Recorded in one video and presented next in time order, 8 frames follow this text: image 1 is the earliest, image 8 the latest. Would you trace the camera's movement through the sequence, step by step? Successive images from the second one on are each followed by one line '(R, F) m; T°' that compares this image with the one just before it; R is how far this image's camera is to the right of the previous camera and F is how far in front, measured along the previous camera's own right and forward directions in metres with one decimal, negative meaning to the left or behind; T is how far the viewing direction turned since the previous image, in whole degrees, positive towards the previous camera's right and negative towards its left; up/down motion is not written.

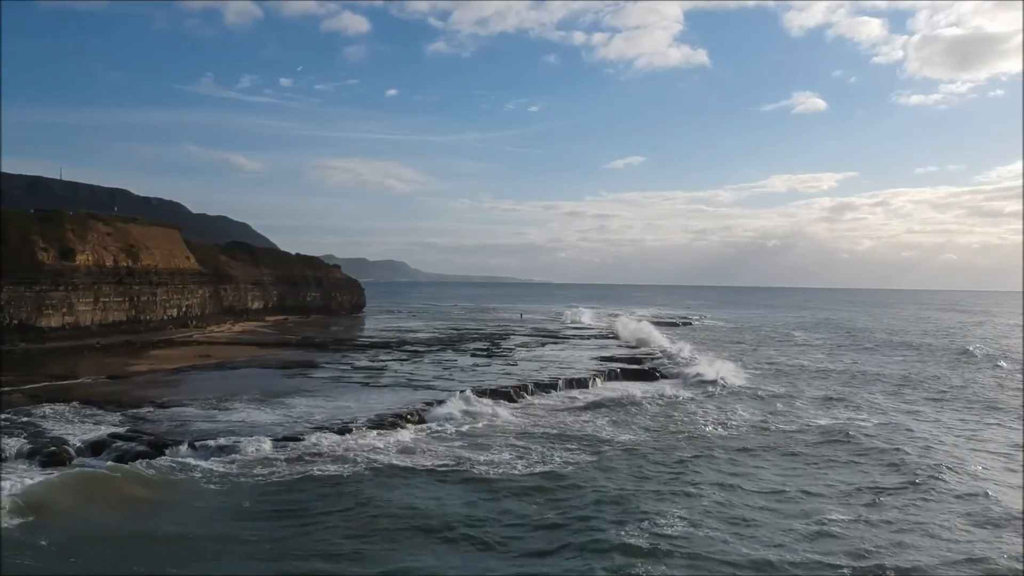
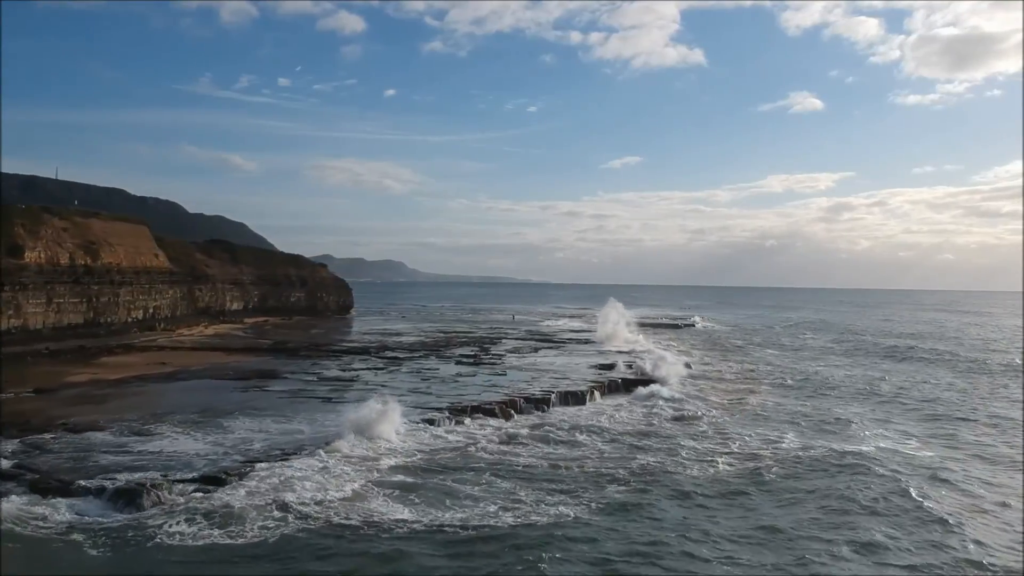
(+0.3, +3.4) m; 0°
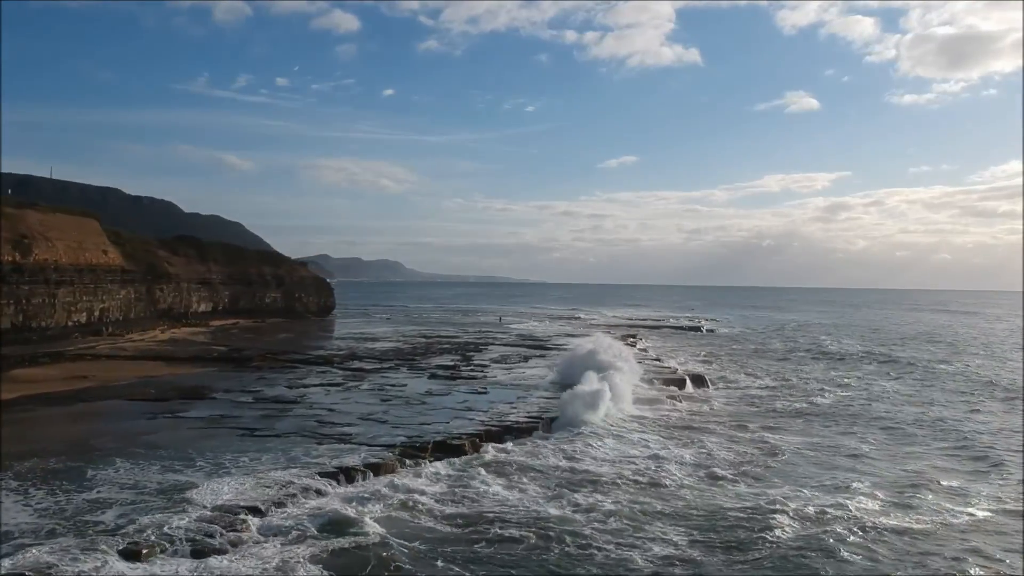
(+0.4, +4.9) m; 0°
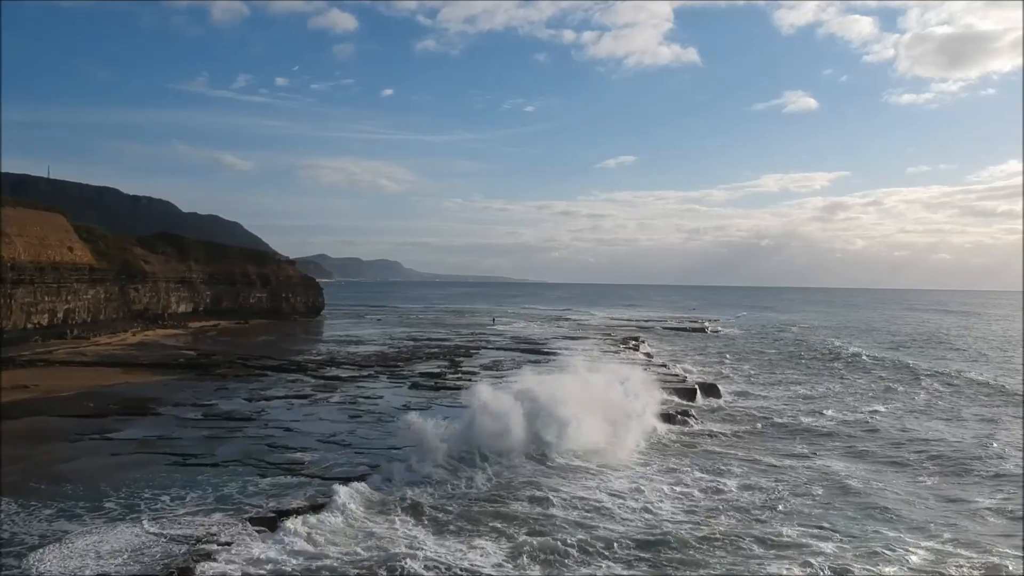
(+0.3, +2.7) m; 0°
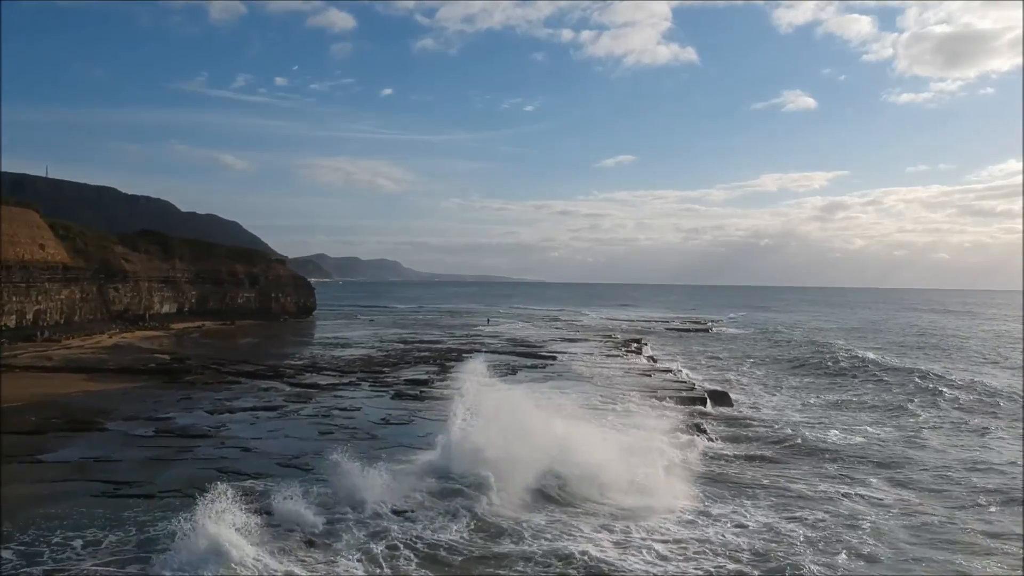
(+0.2, +2.1) m; 0°
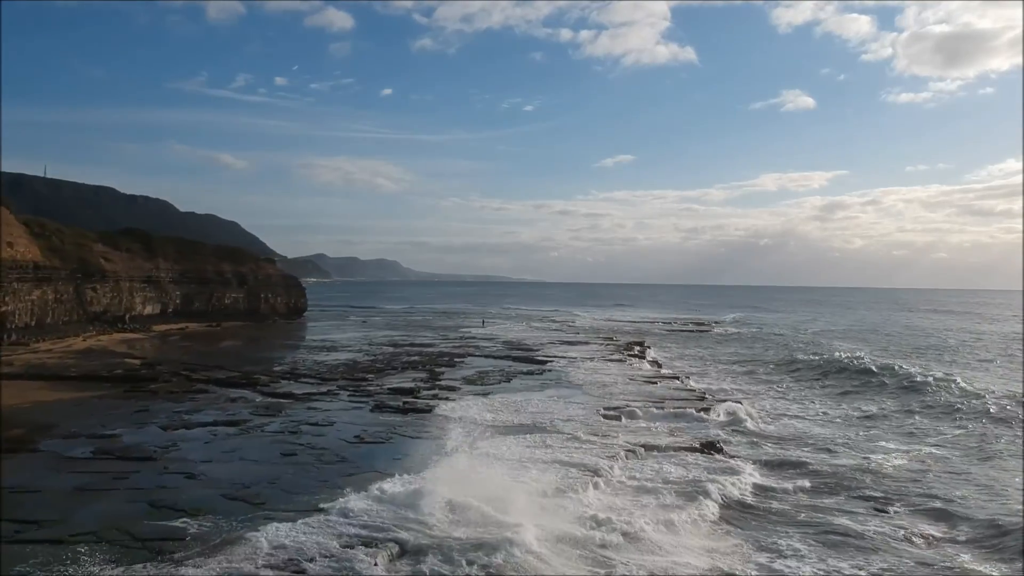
(+0.2, +2.1) m; 0°
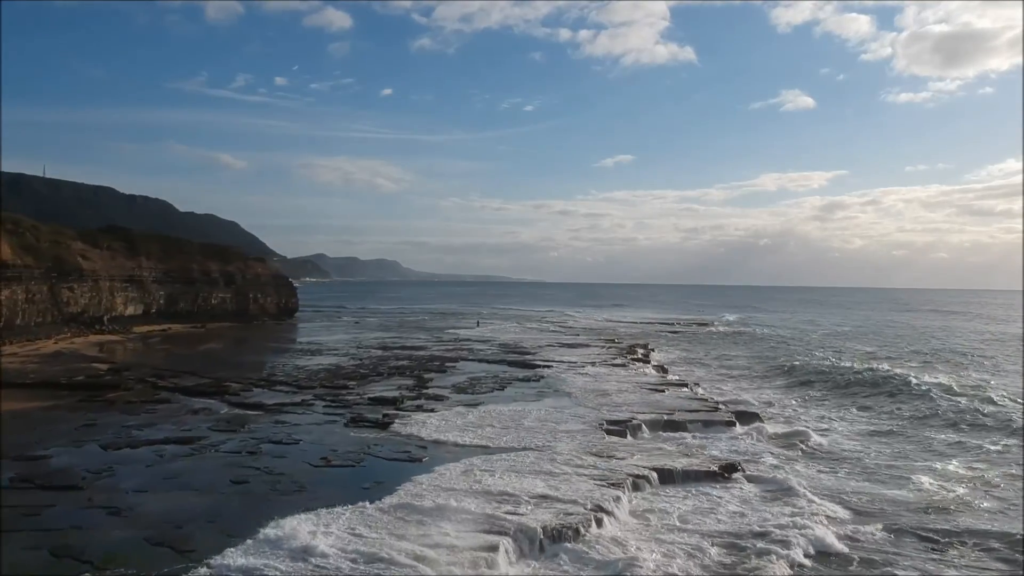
(+0.2, +2.1) m; 0°
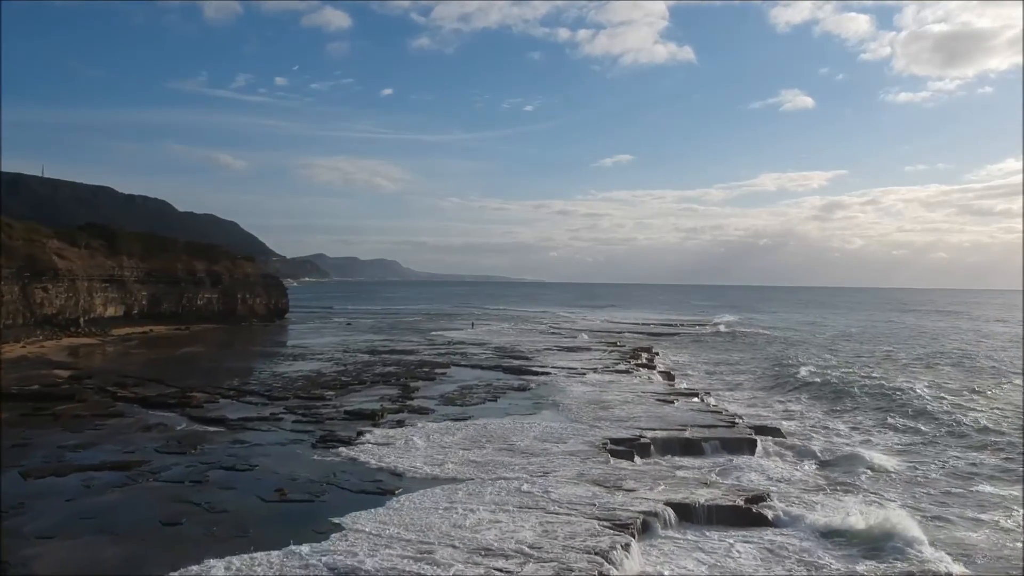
(+0.2, +2.1) m; 0°
